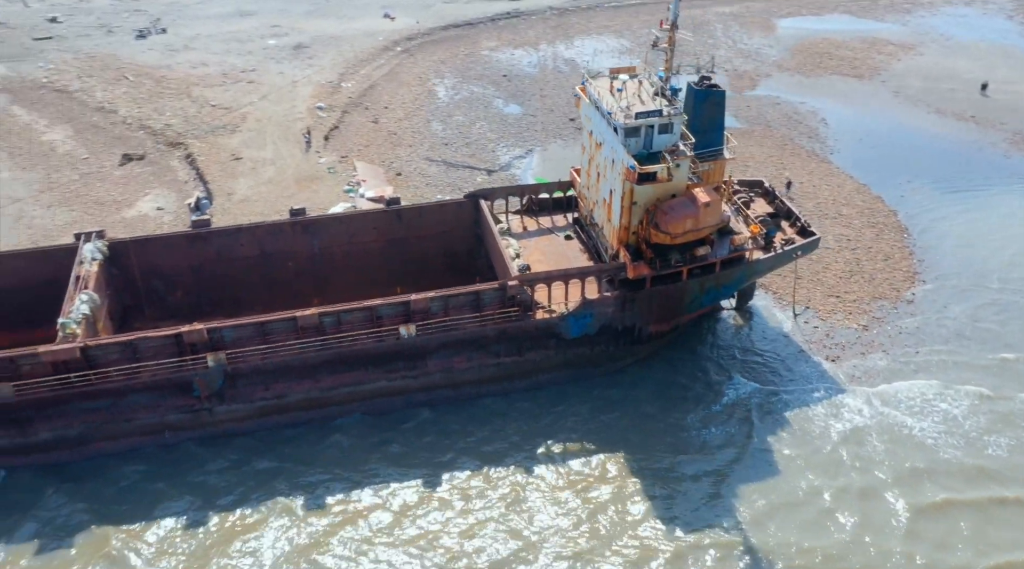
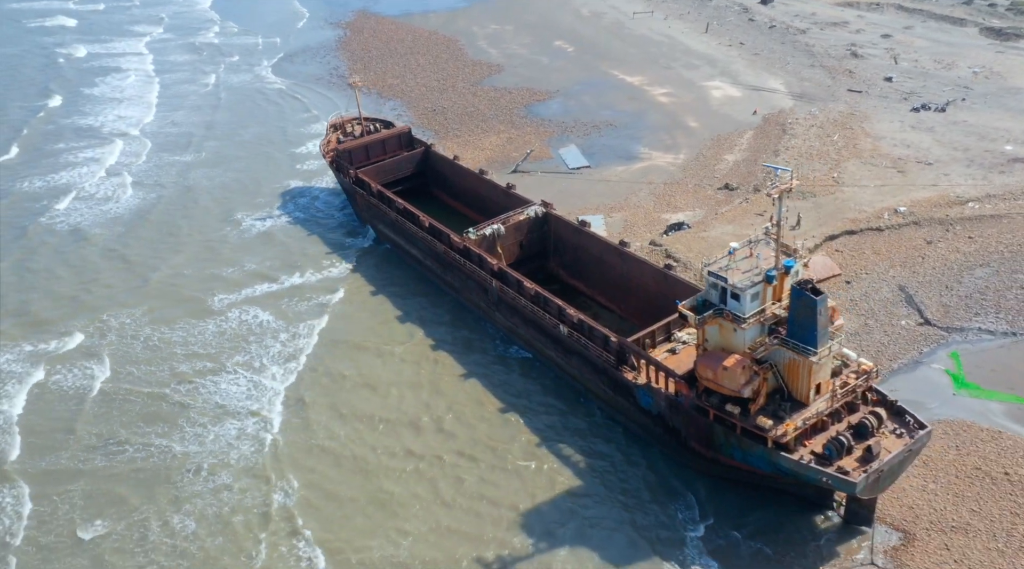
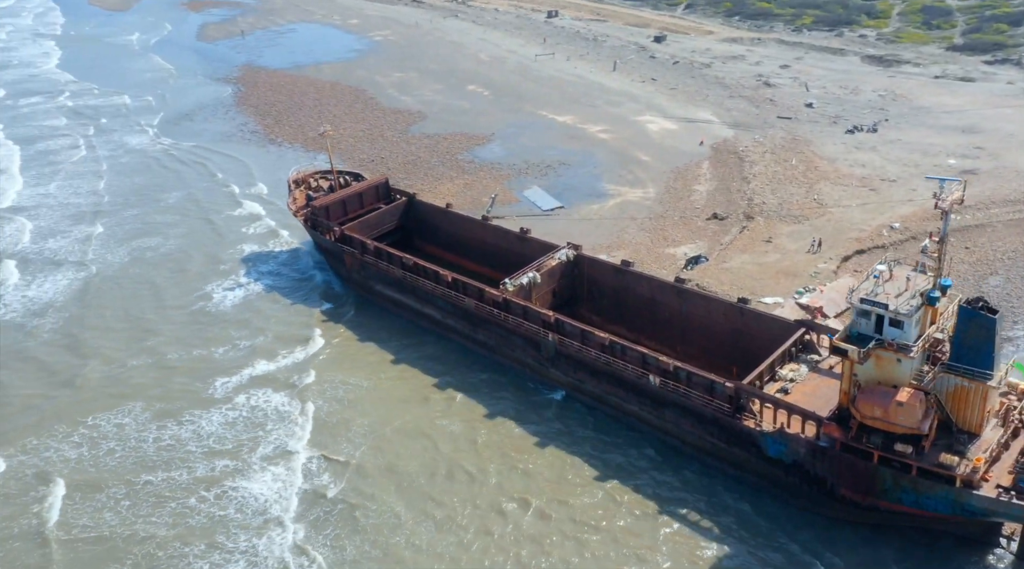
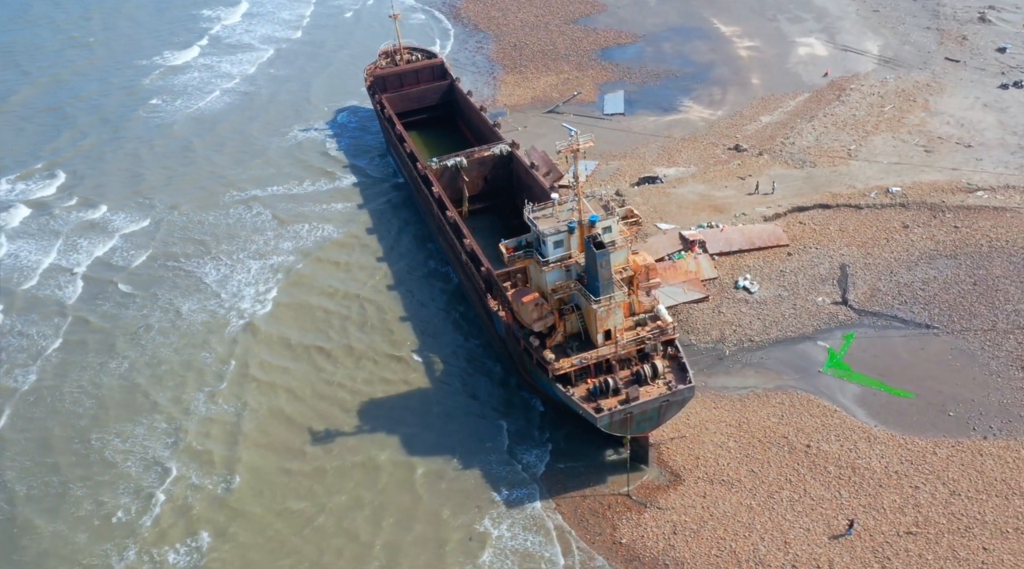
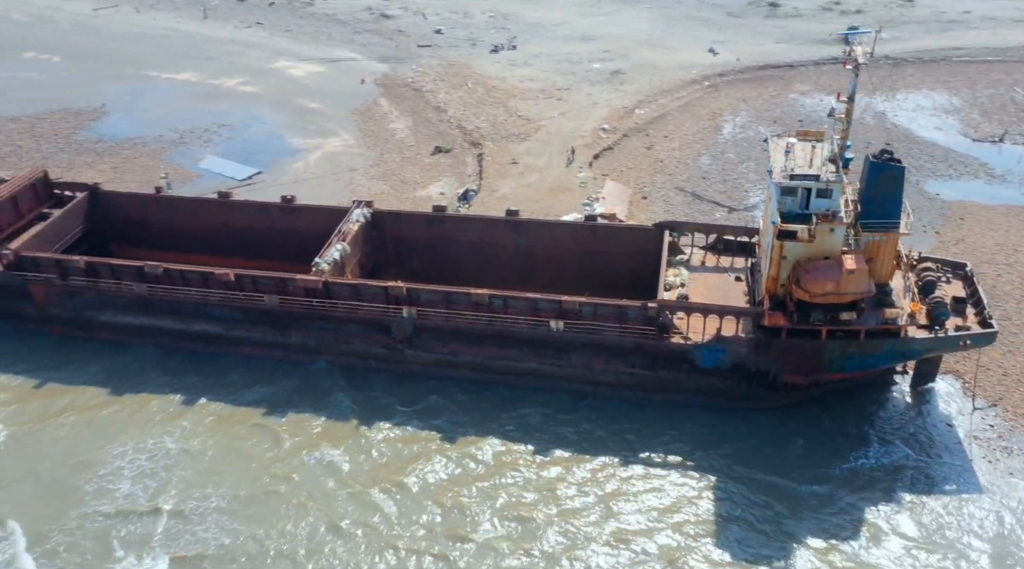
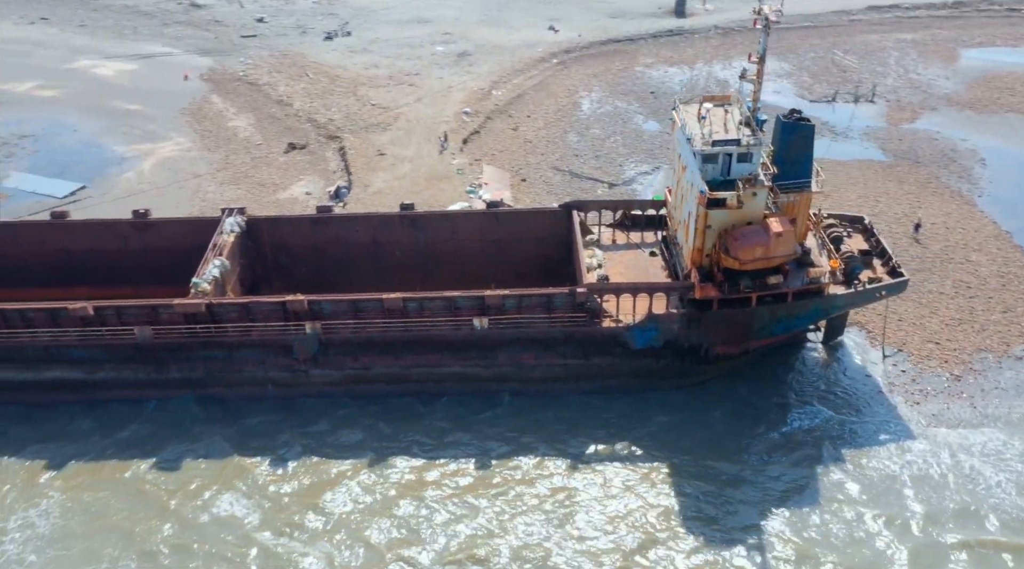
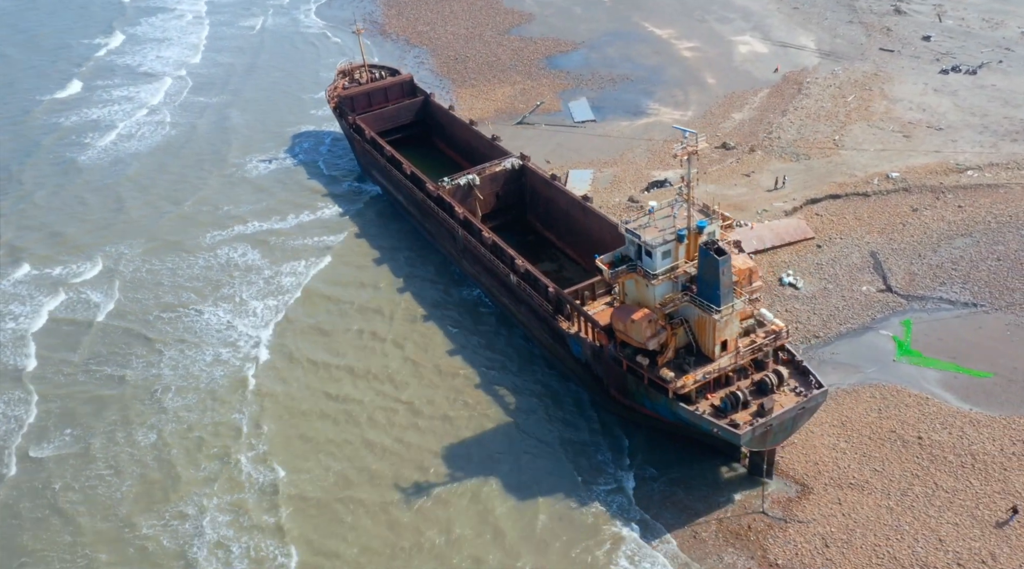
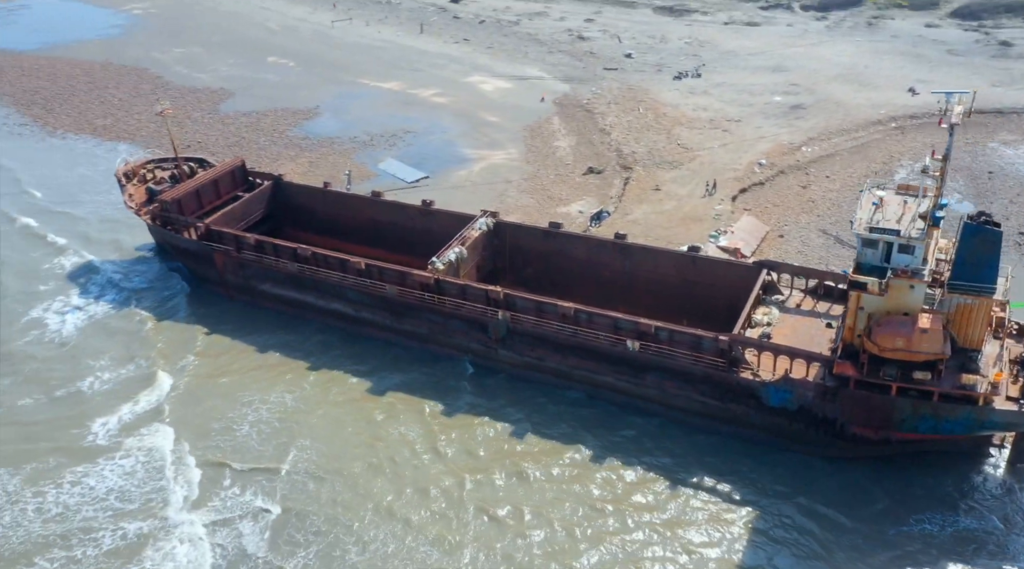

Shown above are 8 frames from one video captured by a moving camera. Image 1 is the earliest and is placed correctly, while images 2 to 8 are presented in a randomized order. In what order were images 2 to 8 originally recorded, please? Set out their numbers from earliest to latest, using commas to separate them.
6, 5, 8, 3, 2, 7, 4
